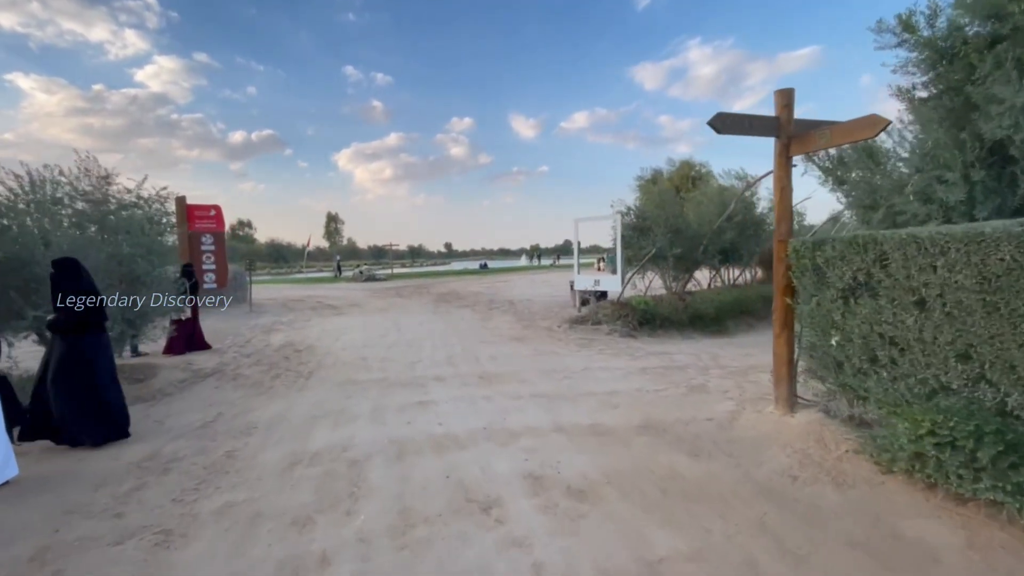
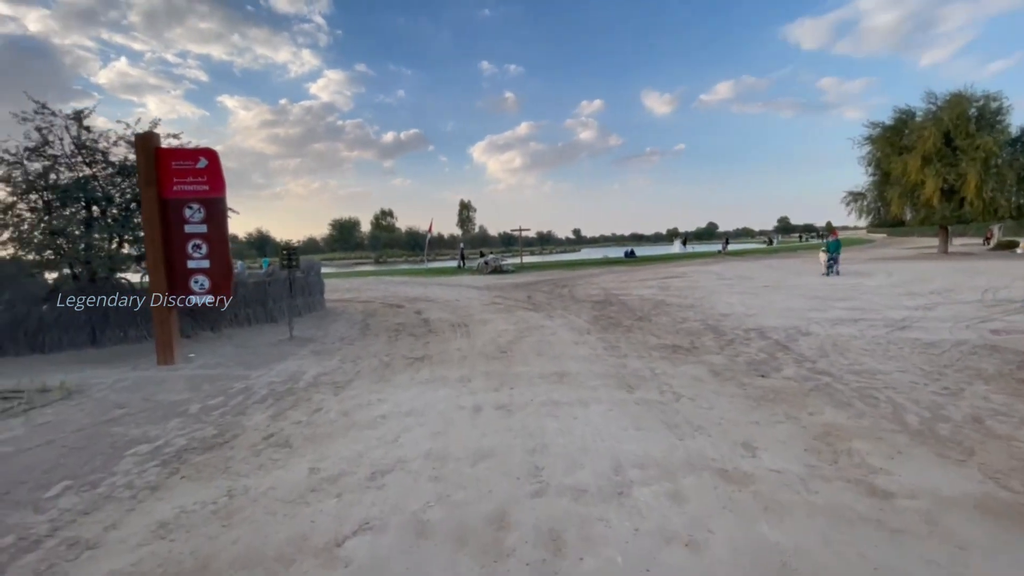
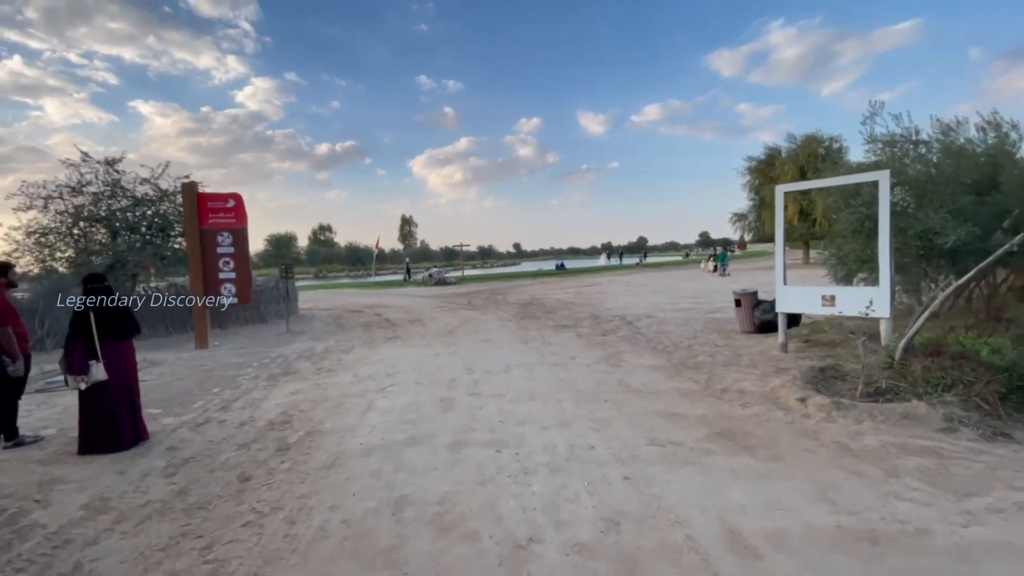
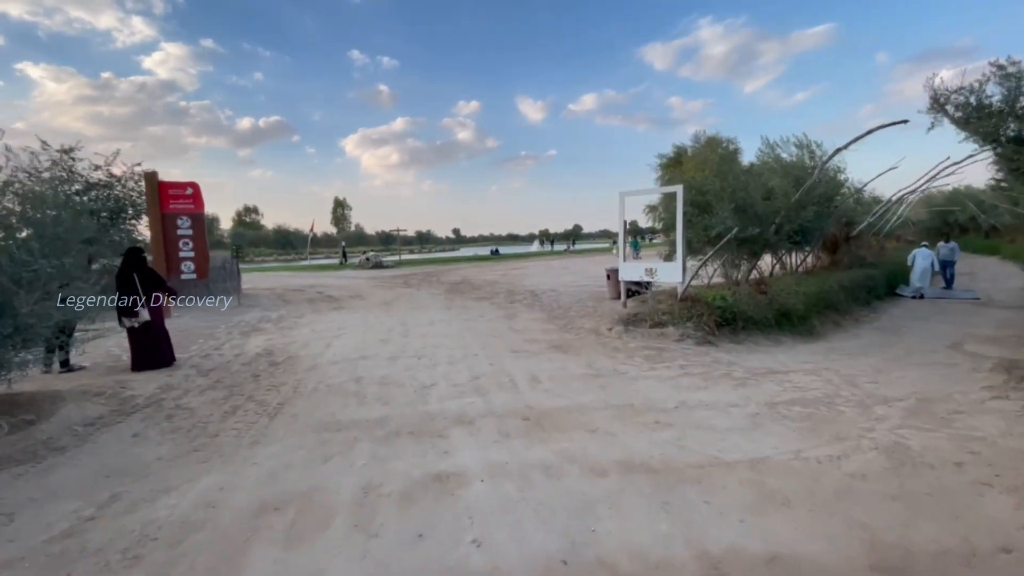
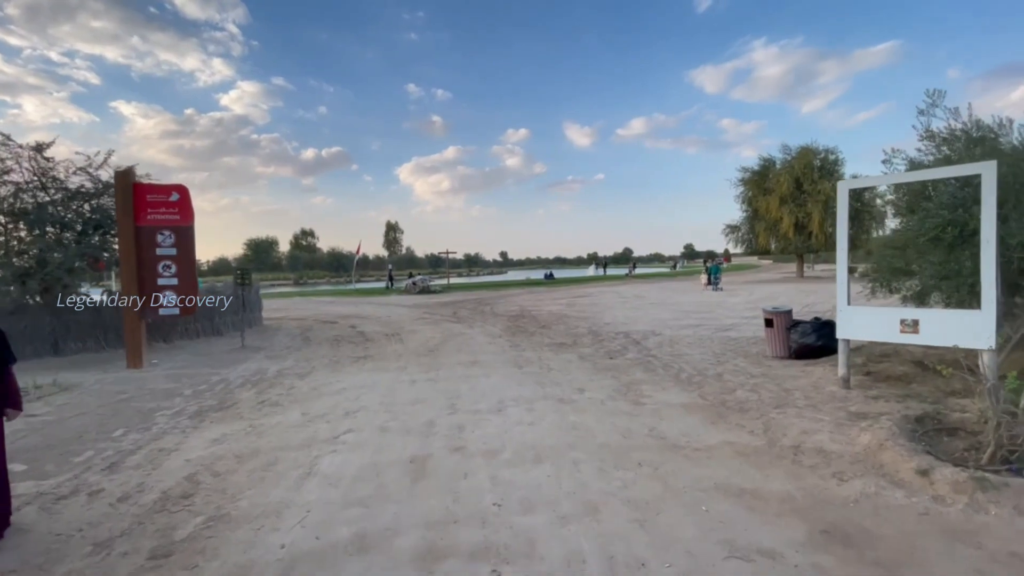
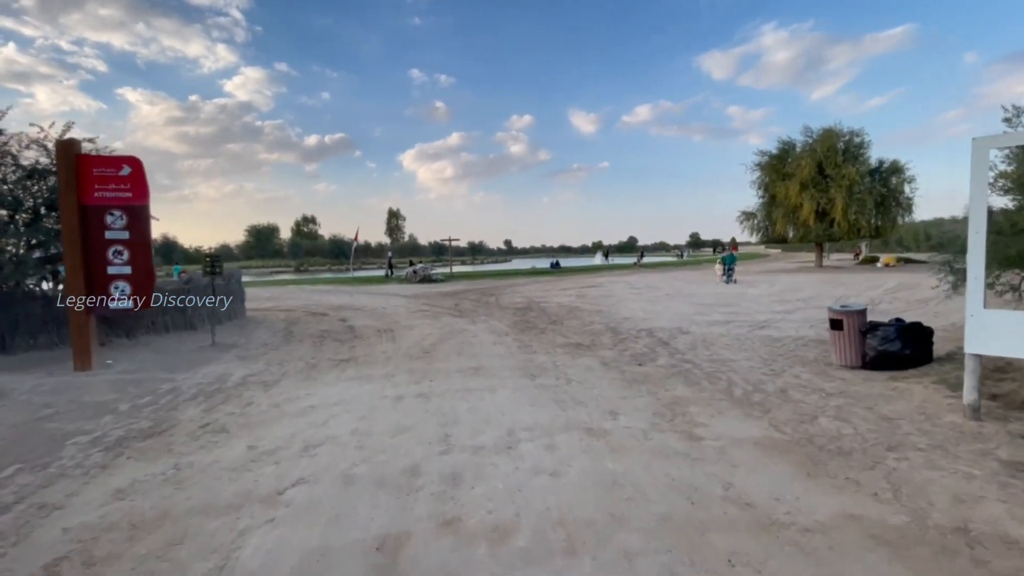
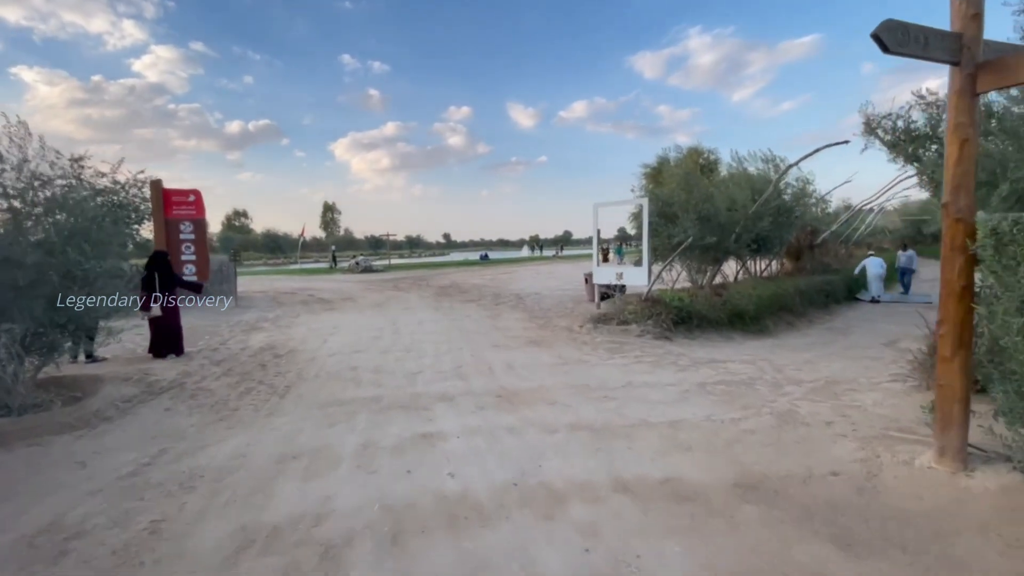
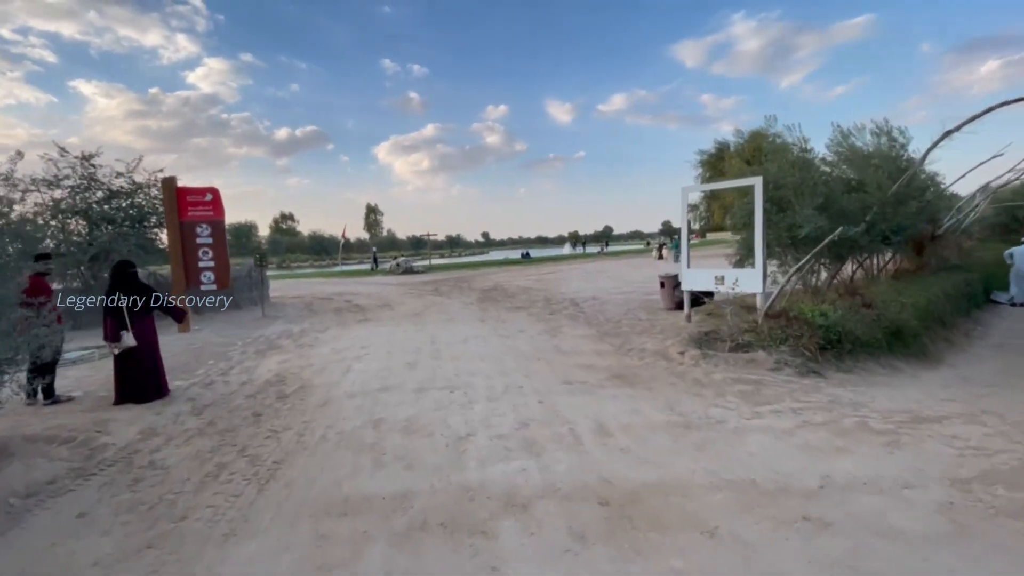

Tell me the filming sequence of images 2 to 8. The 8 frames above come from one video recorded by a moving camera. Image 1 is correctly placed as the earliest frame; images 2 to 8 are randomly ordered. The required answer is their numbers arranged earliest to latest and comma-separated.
7, 4, 8, 3, 5, 6, 2
